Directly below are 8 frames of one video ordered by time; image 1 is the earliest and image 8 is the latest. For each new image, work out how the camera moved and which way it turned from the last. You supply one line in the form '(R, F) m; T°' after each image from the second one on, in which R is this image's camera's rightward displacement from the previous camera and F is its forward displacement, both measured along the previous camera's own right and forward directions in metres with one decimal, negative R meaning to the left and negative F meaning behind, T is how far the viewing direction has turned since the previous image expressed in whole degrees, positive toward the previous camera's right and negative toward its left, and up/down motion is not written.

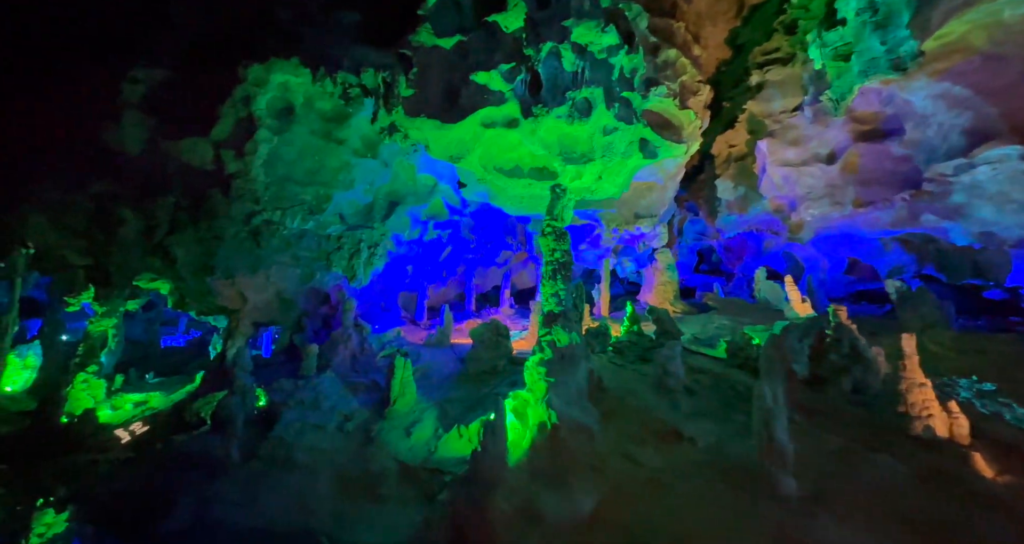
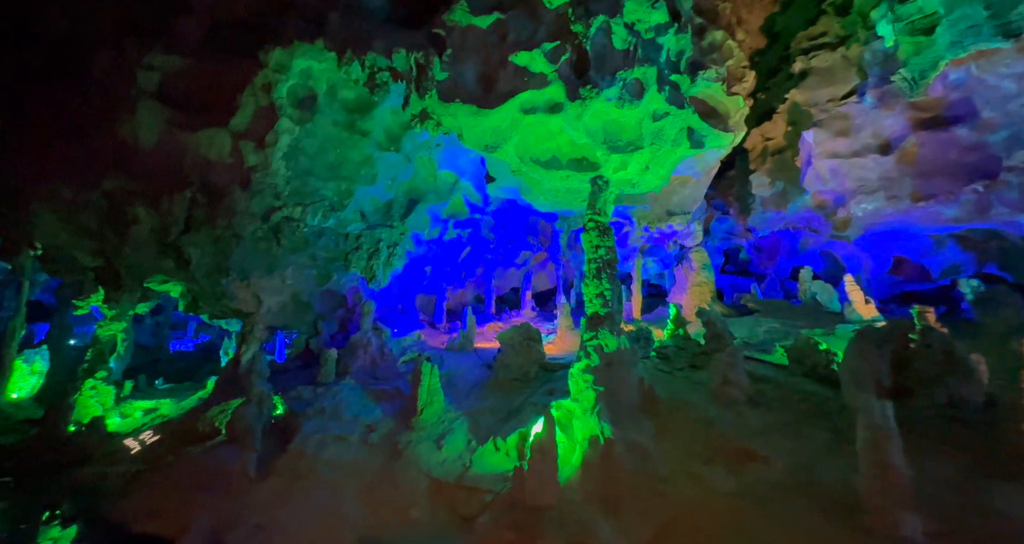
(-0.5, +0.5) m; -1°
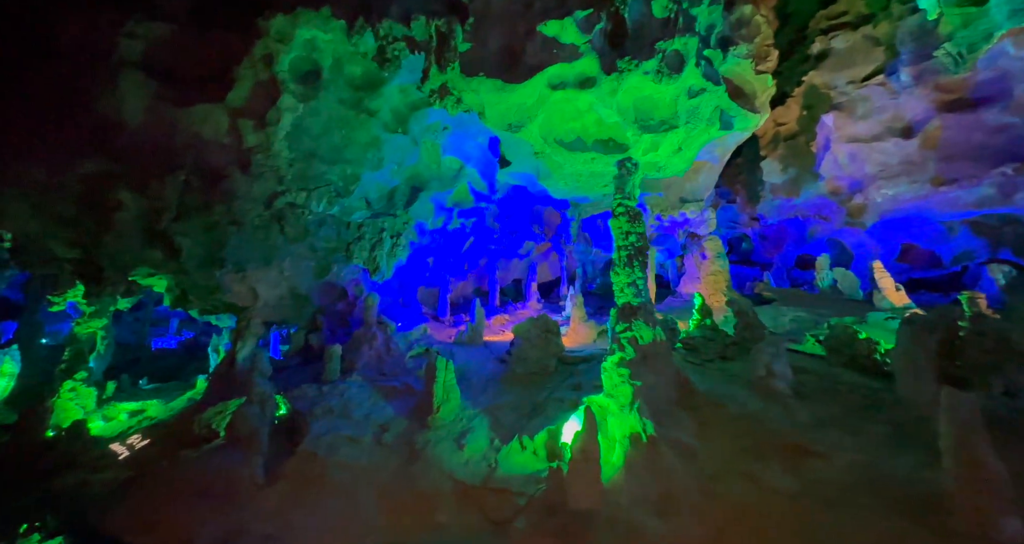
(-0.6, +0.4) m; +2°
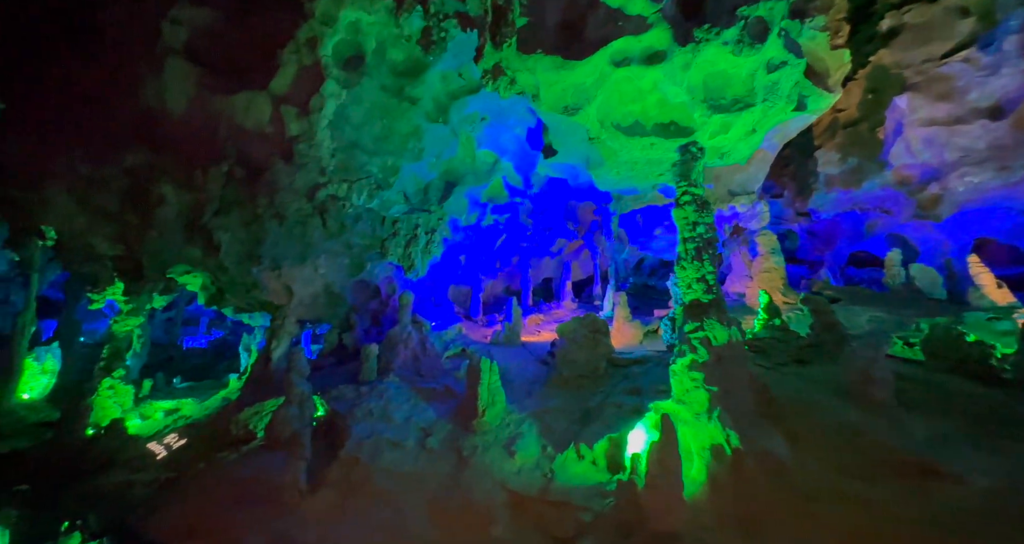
(-0.5, +0.4) m; -2°
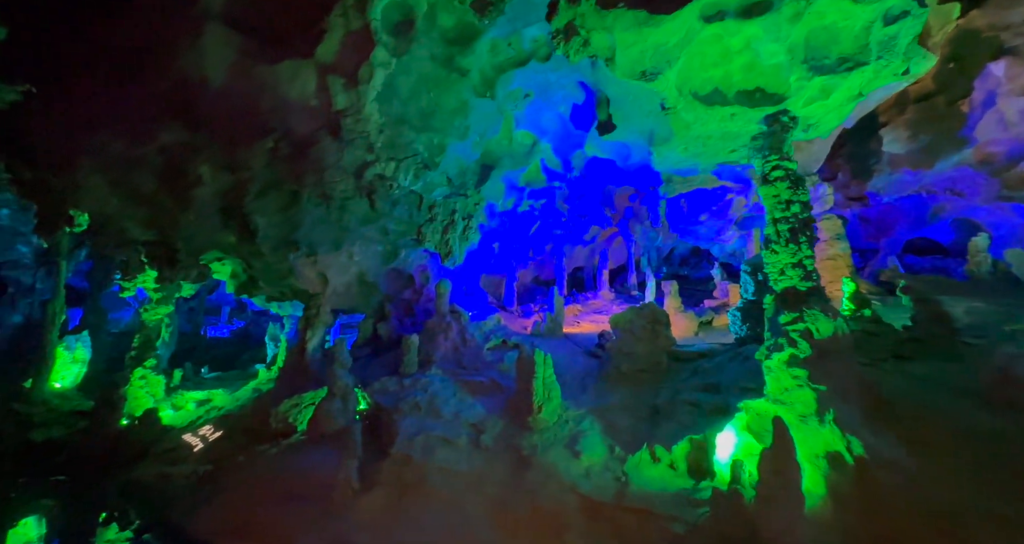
(-0.7, +0.4) m; -1°
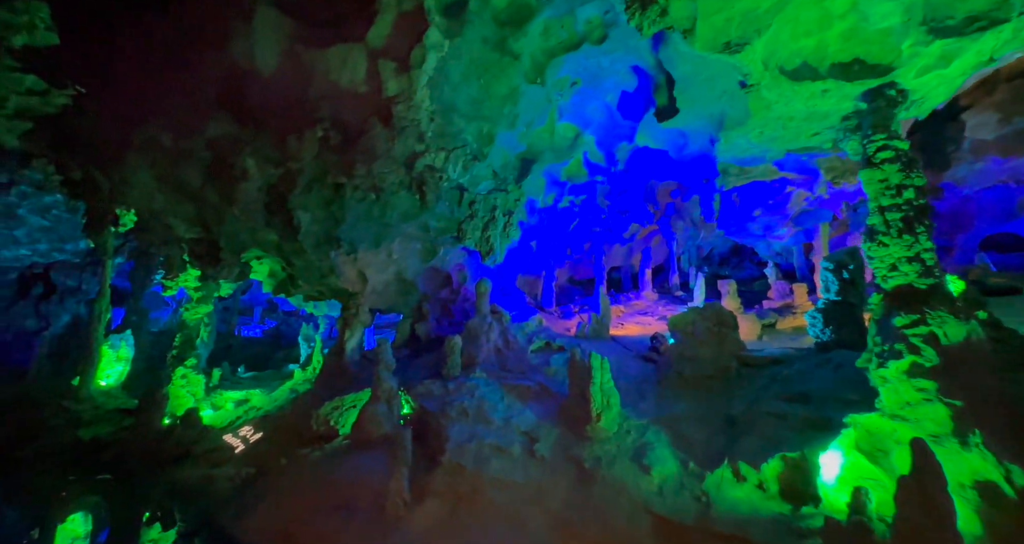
(-0.5, +0.4) m; -3°
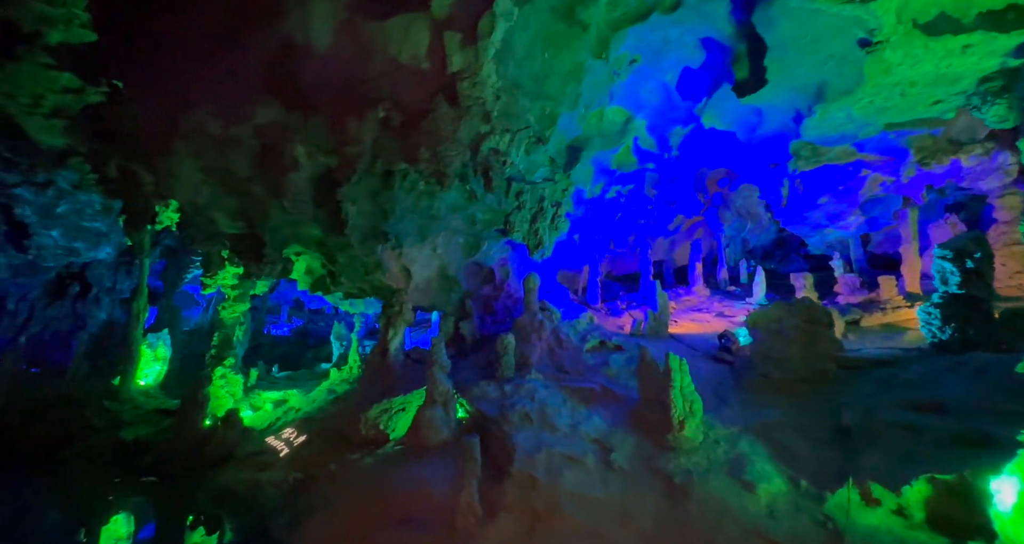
(-0.7, +0.5) m; -2°
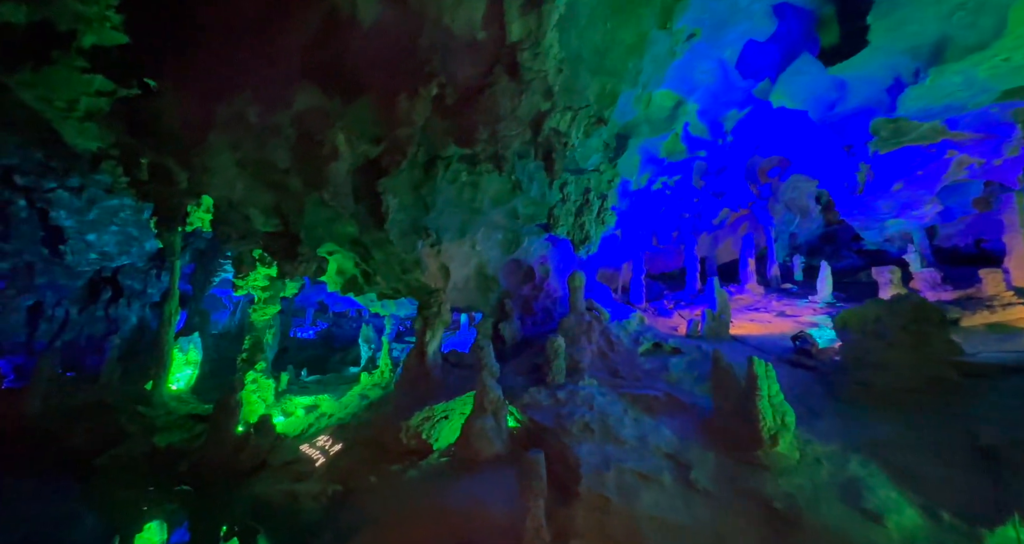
(-0.5, +0.5) m; -2°
